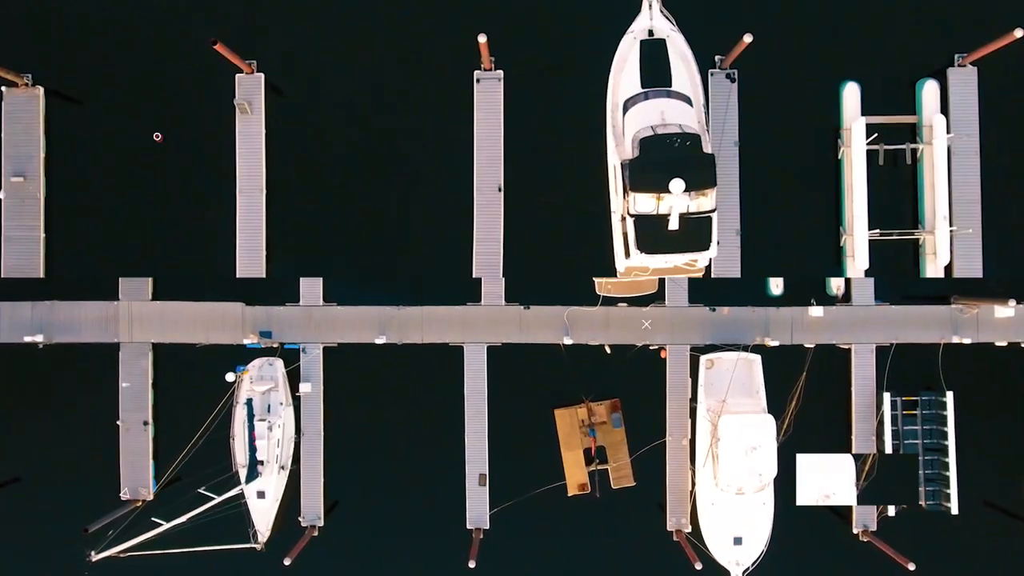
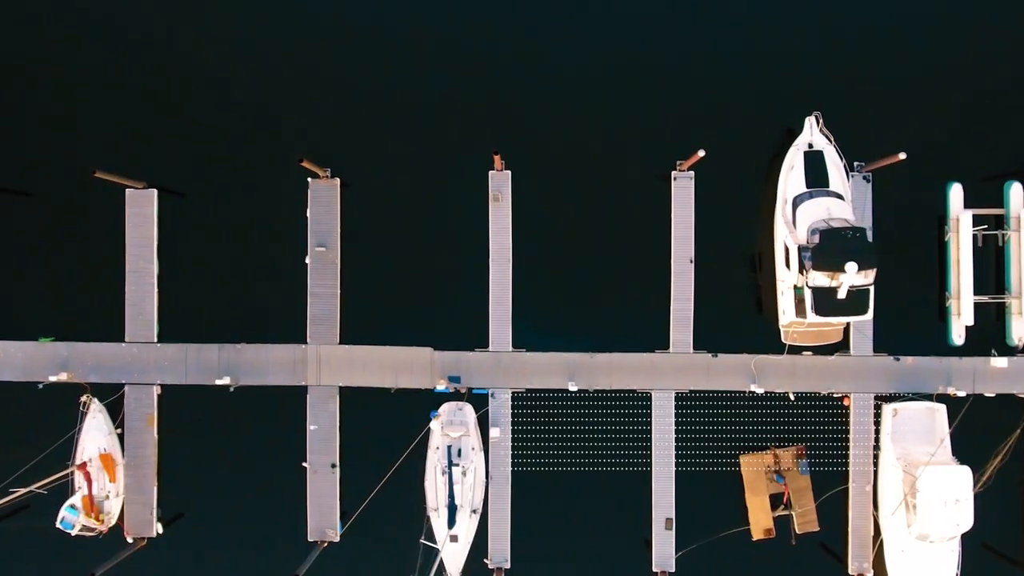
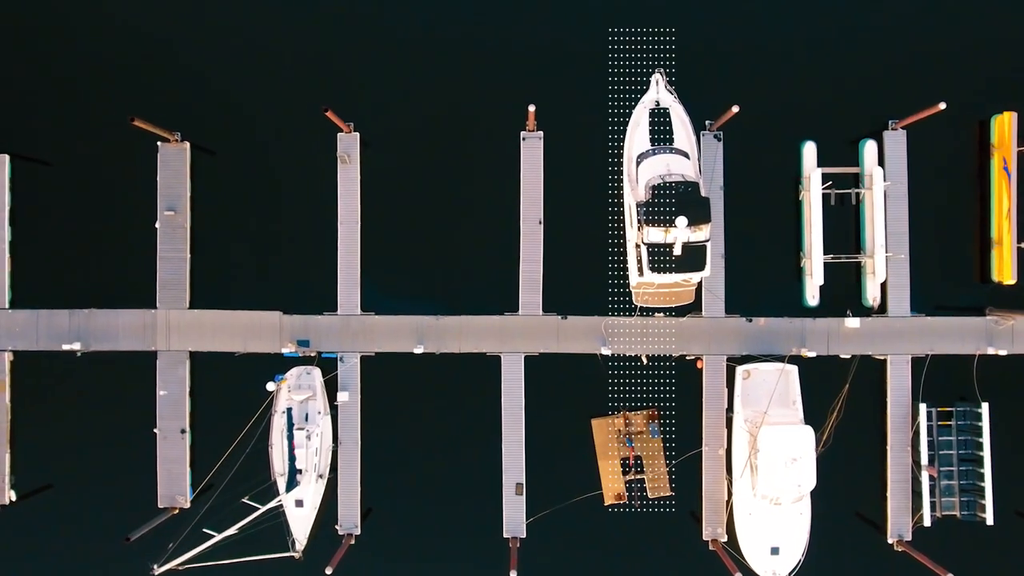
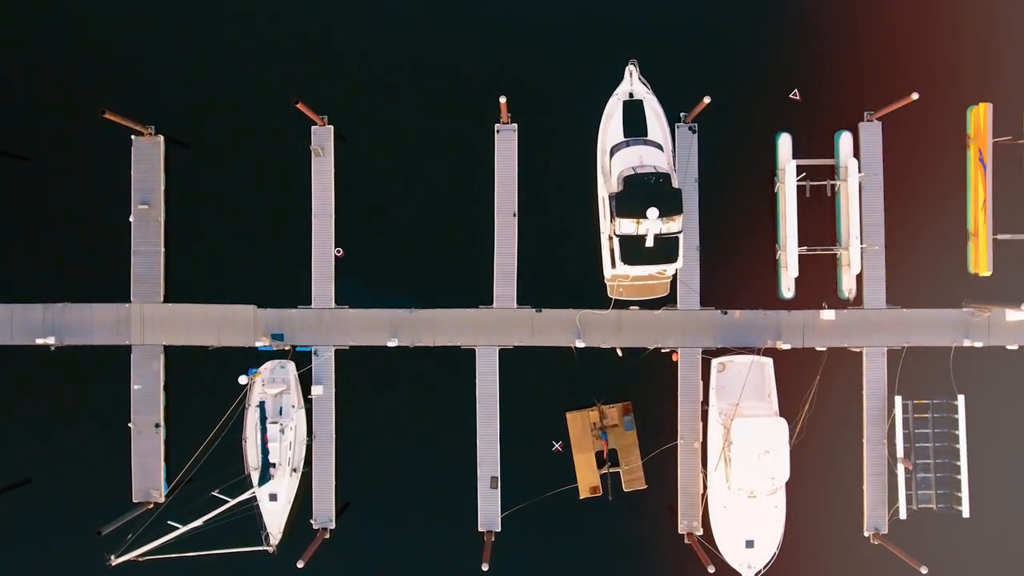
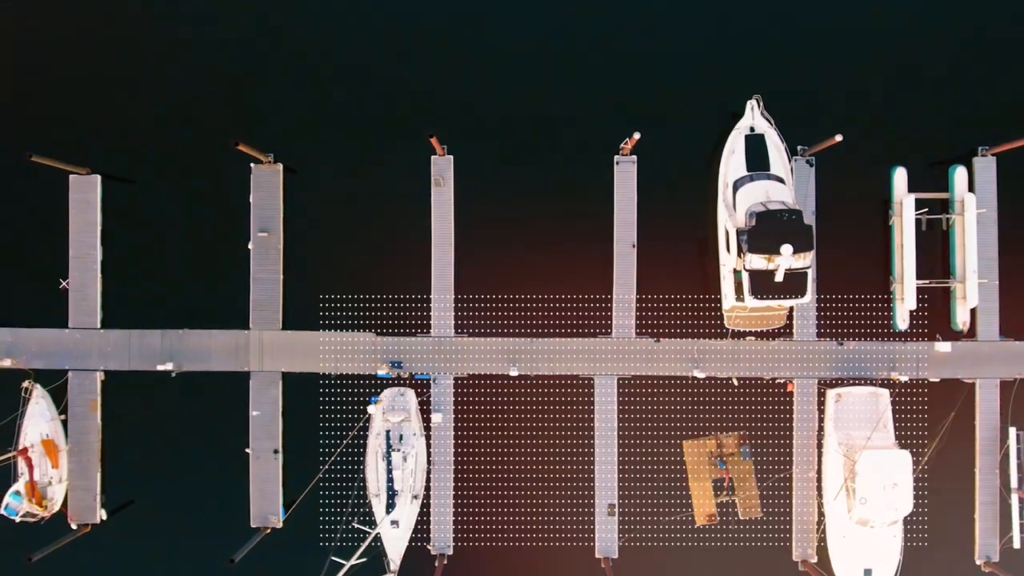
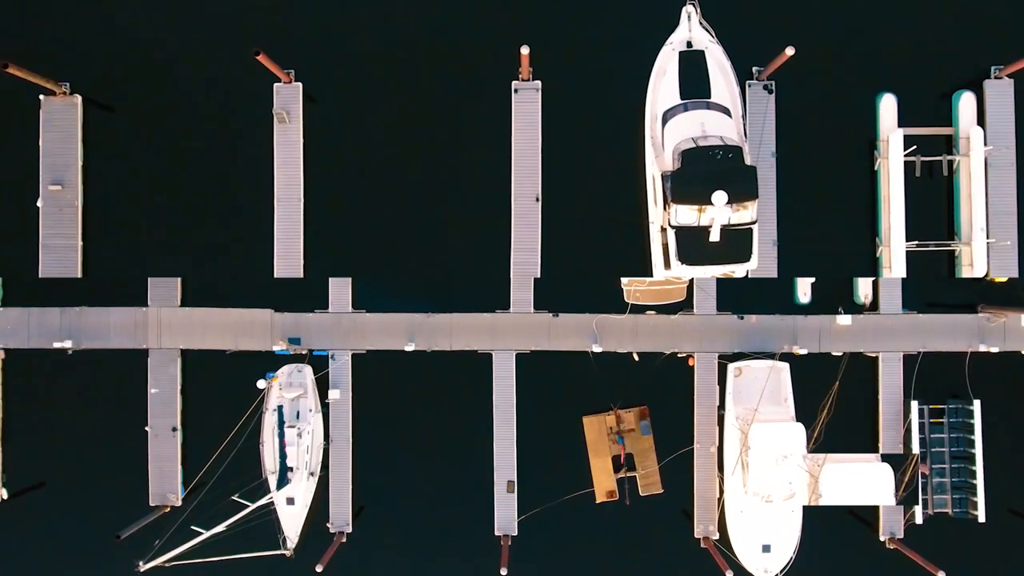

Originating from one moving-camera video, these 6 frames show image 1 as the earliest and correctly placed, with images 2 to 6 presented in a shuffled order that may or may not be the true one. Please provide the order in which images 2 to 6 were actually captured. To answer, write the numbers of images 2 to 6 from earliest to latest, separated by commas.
4, 6, 3, 5, 2
